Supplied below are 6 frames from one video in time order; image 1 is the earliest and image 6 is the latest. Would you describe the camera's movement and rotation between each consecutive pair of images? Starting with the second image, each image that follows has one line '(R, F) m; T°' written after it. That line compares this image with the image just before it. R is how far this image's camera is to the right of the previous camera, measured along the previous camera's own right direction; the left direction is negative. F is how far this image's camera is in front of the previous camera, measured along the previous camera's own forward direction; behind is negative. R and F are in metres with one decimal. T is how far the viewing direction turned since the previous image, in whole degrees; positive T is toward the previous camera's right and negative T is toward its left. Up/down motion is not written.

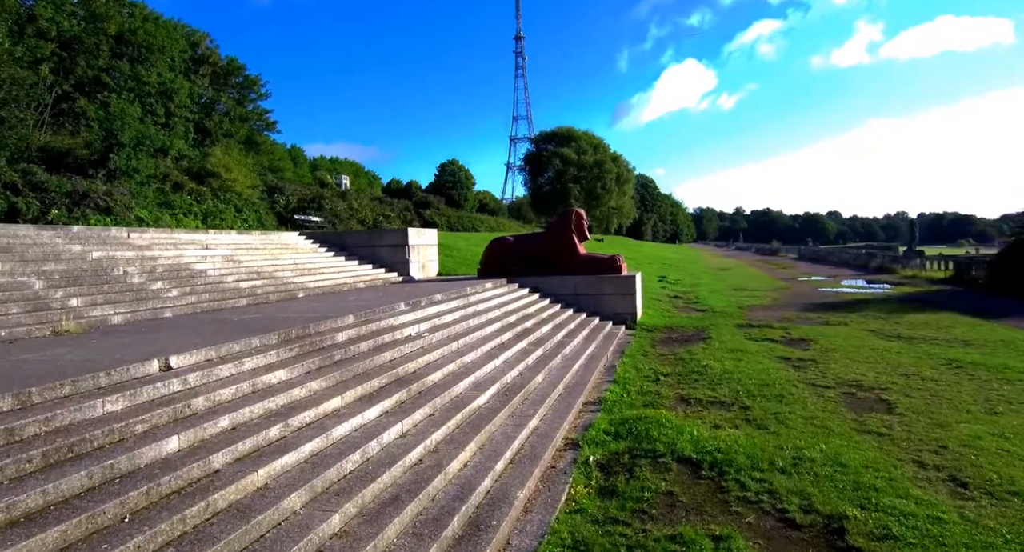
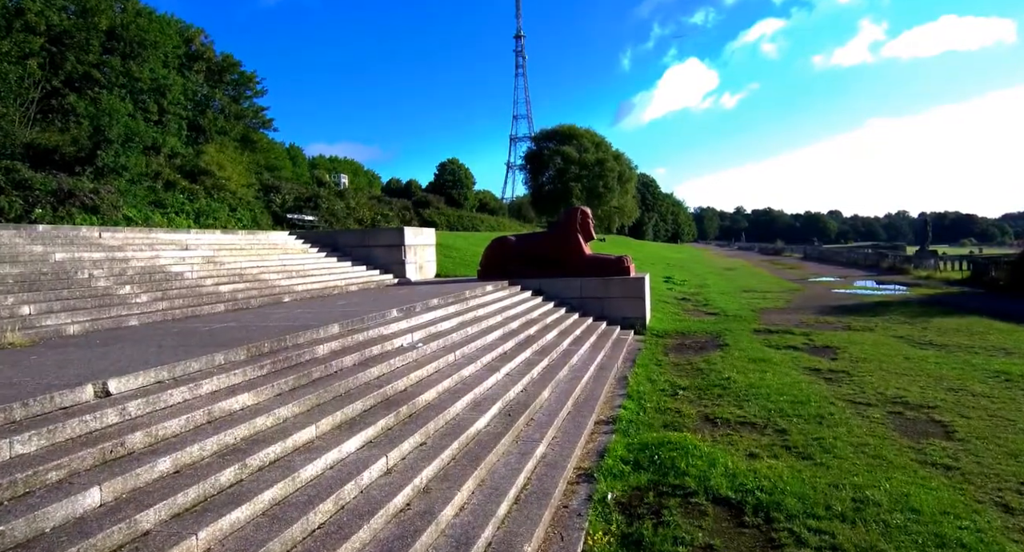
(0.0, +0.8) m; 0°
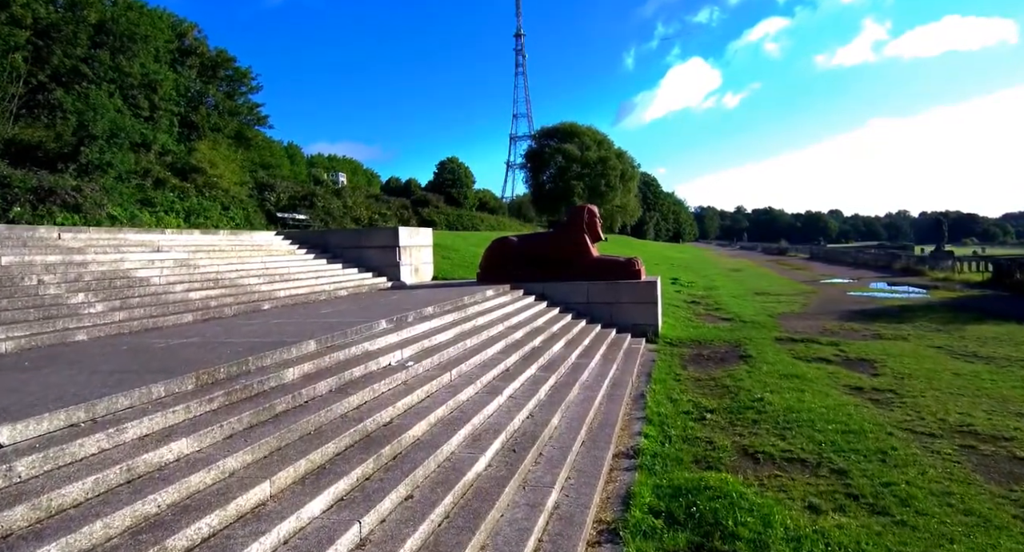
(0.0, +0.9) m; 0°
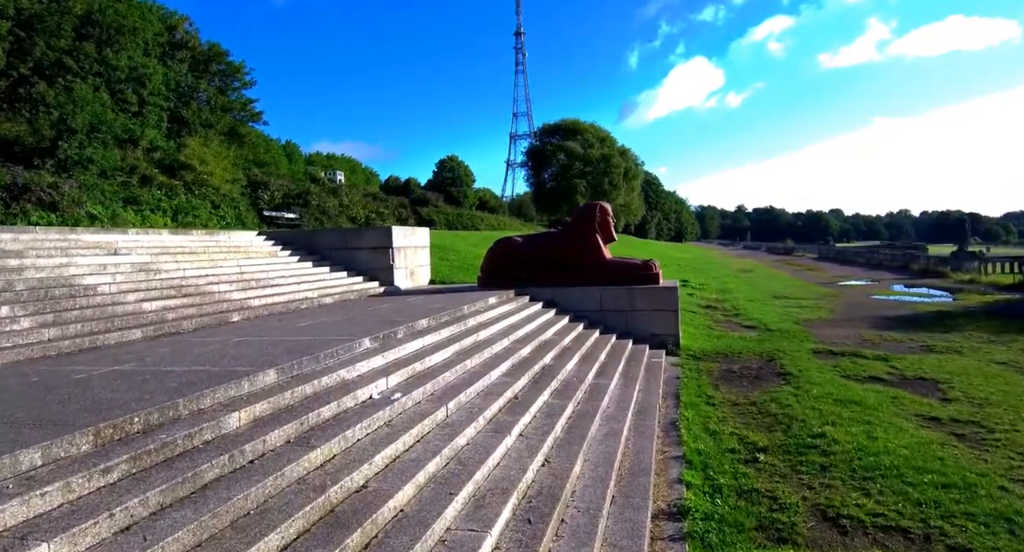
(-0.1, +1.1) m; 0°
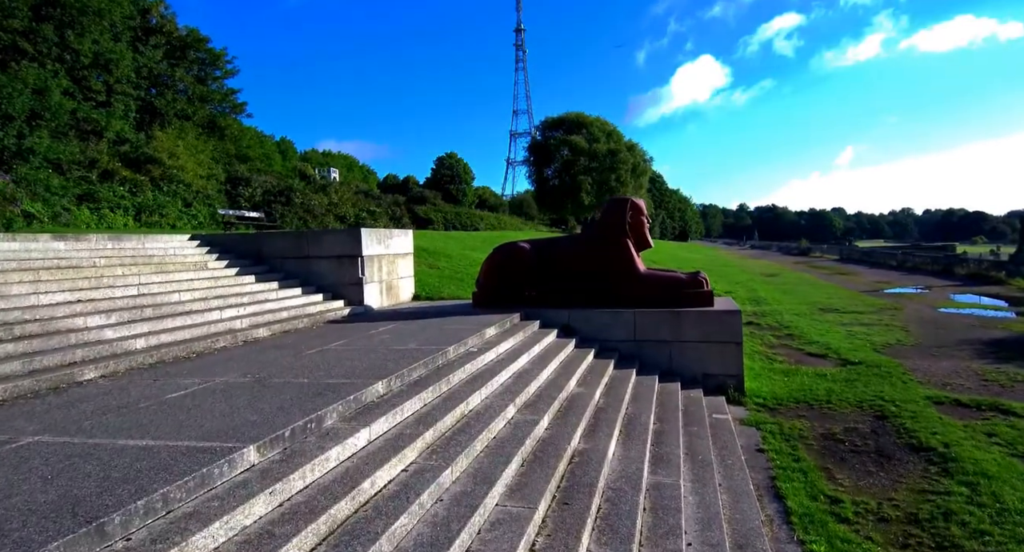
(-0.1, +2.7) m; 0°
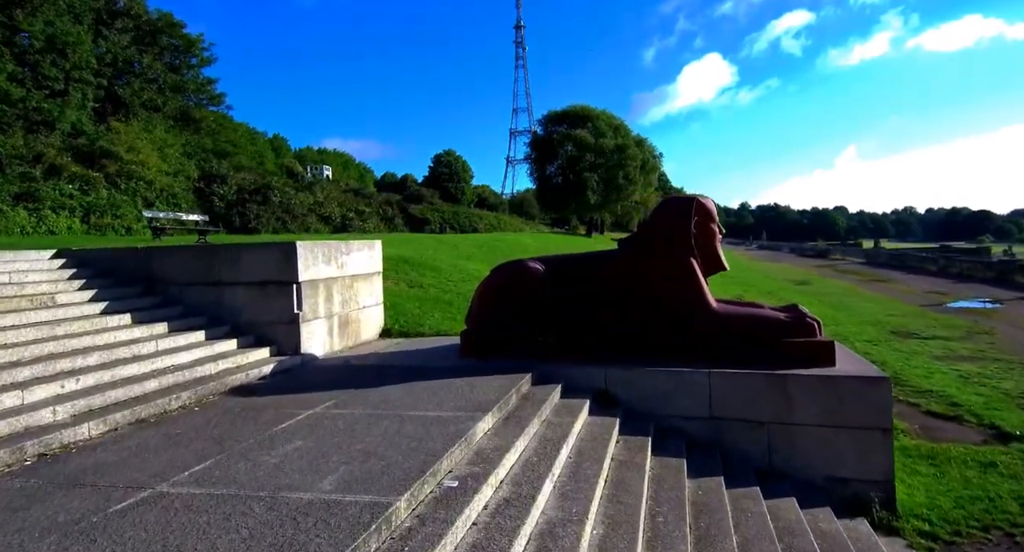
(-0.1, +2.9) m; 0°
